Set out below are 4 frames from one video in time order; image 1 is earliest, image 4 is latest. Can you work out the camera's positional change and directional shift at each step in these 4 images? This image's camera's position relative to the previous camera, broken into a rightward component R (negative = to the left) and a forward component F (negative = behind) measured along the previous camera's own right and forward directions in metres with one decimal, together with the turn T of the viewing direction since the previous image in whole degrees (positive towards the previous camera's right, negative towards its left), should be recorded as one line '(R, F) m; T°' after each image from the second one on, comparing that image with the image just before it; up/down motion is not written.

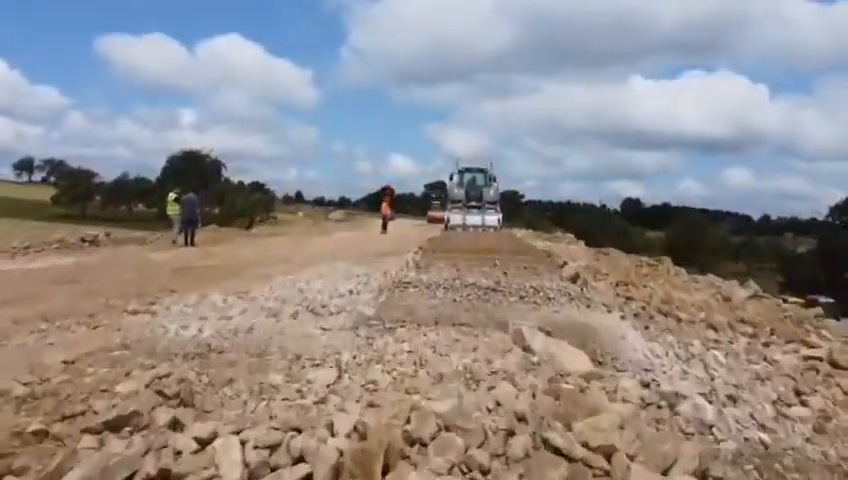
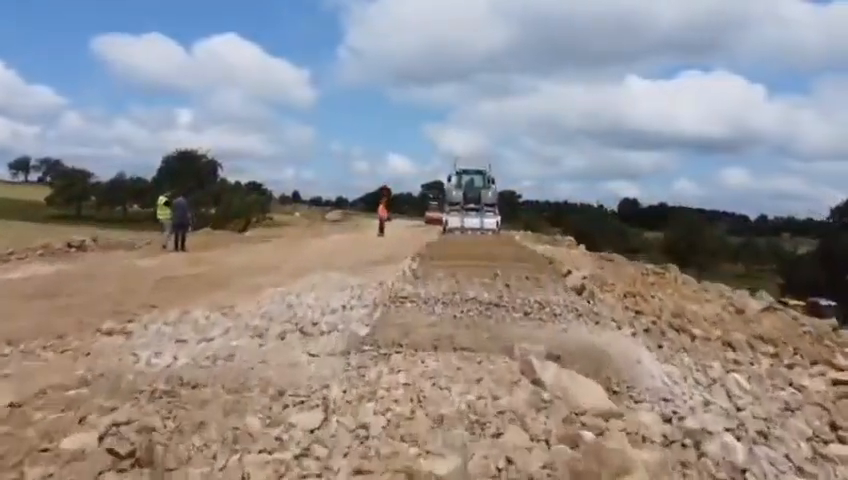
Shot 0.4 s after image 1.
(0.0, +0.7) m; 0°
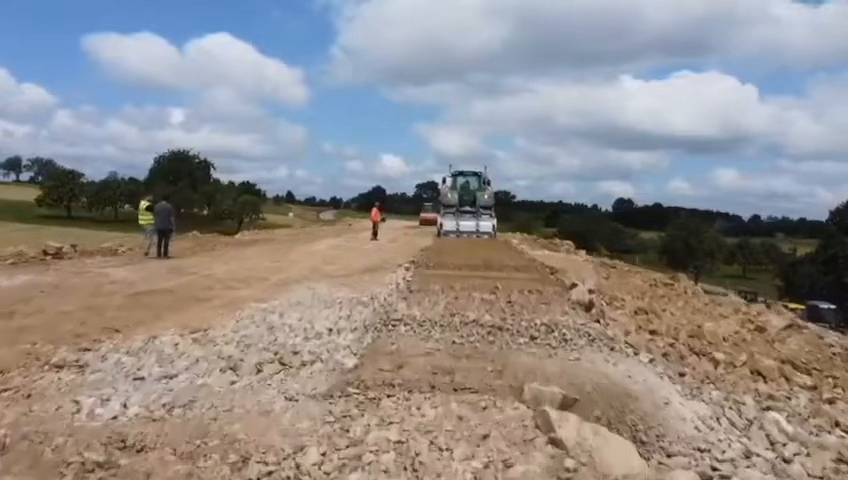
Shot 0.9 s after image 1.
(0.0, +1.0) m; 0°
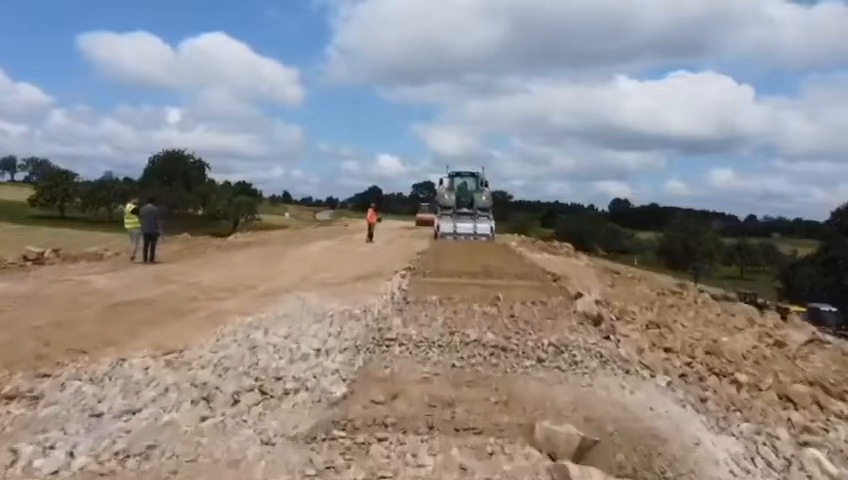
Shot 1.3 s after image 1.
(0.0, +0.8) m; 0°
